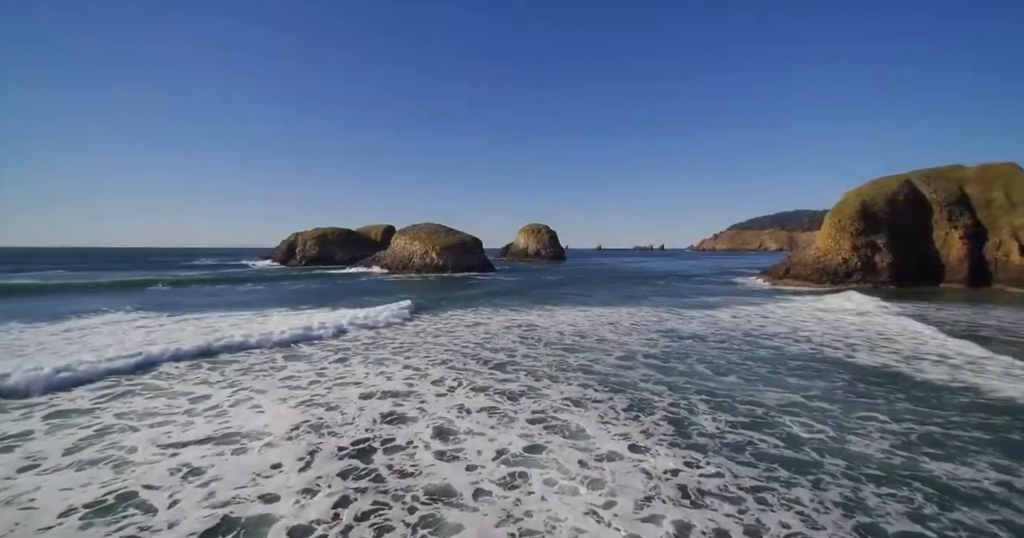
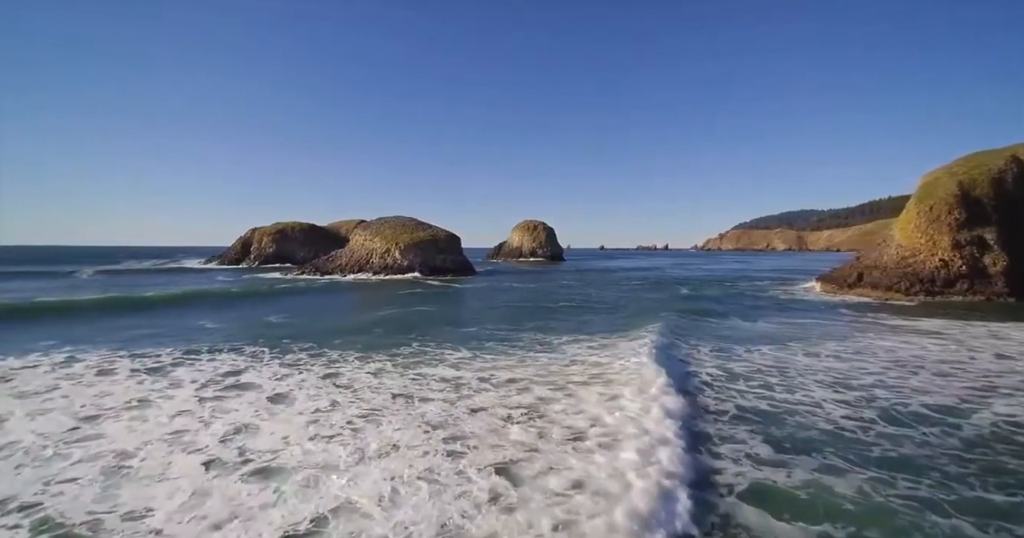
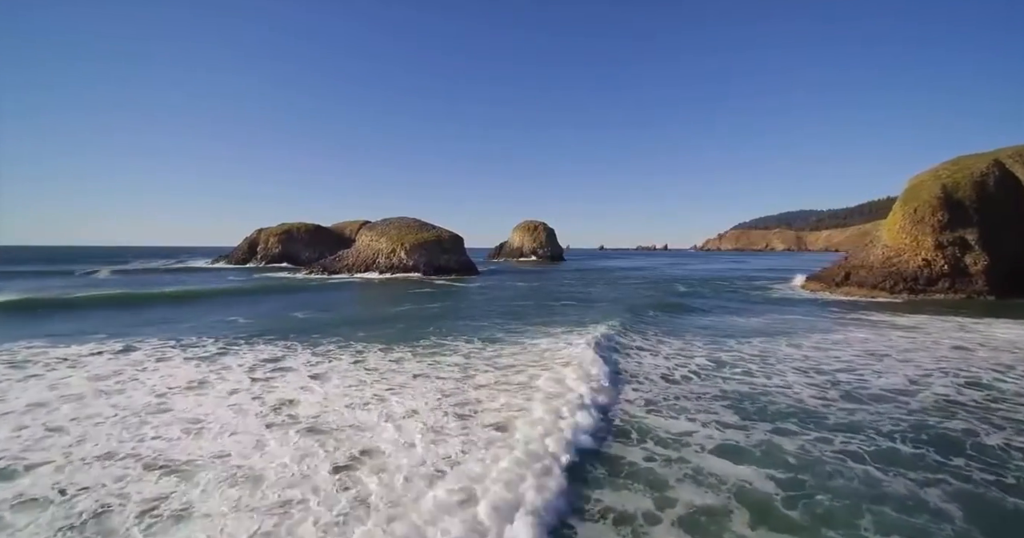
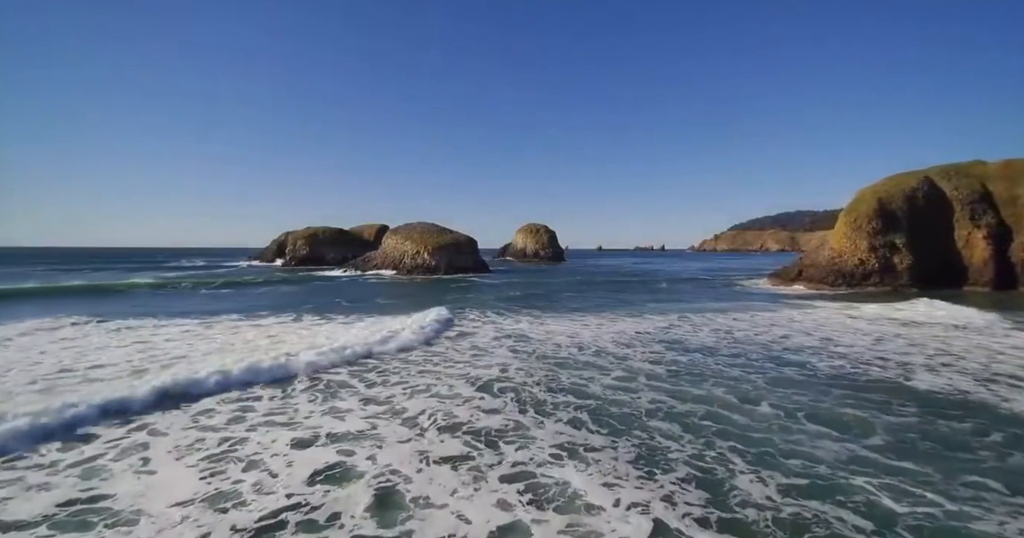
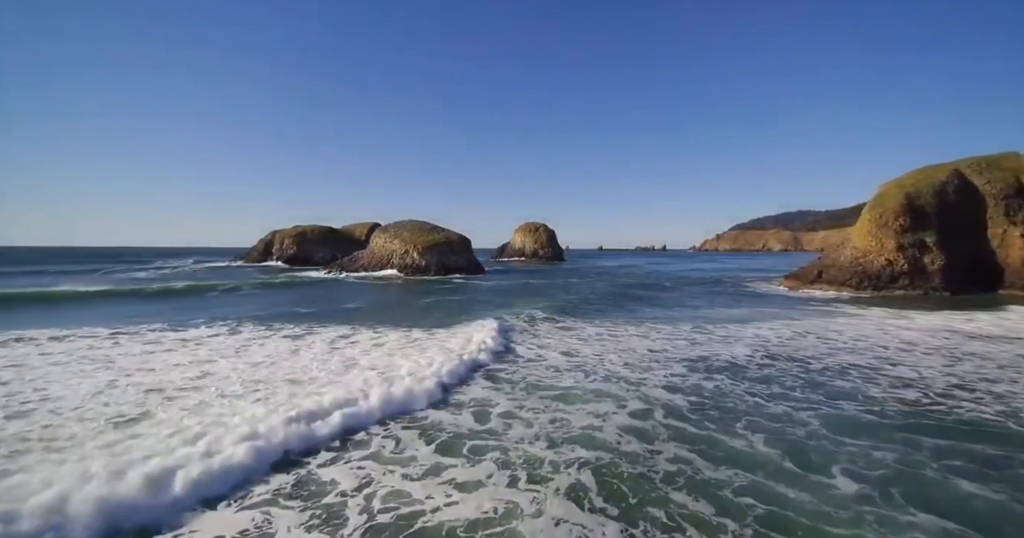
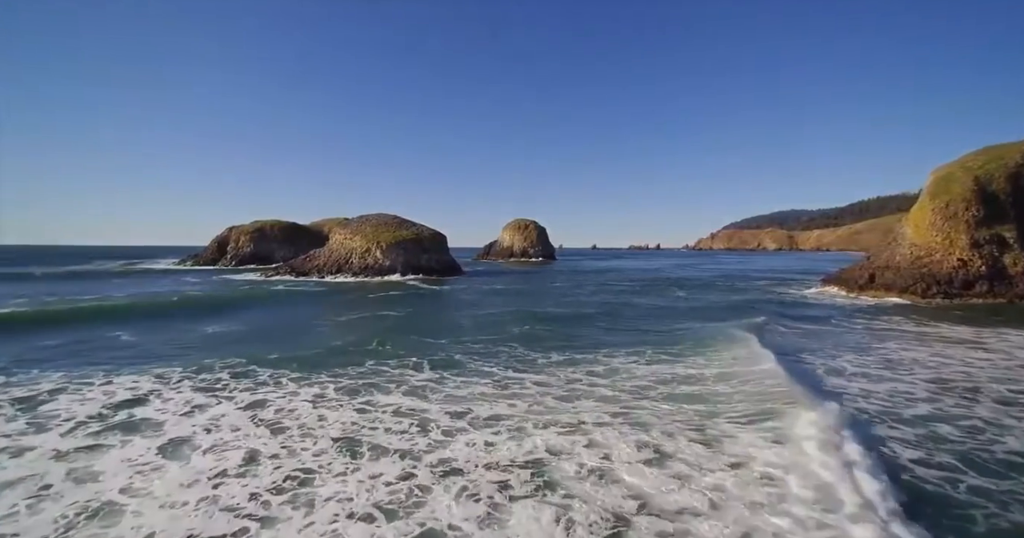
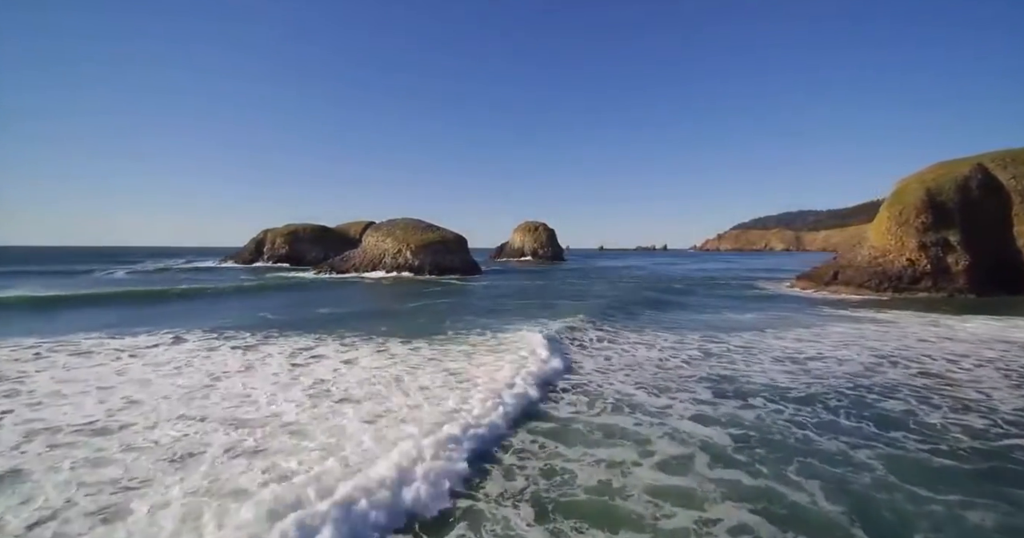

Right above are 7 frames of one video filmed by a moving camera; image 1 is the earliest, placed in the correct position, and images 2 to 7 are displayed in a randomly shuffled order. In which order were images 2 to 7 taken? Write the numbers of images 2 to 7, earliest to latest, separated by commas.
4, 5, 7, 3, 2, 6
